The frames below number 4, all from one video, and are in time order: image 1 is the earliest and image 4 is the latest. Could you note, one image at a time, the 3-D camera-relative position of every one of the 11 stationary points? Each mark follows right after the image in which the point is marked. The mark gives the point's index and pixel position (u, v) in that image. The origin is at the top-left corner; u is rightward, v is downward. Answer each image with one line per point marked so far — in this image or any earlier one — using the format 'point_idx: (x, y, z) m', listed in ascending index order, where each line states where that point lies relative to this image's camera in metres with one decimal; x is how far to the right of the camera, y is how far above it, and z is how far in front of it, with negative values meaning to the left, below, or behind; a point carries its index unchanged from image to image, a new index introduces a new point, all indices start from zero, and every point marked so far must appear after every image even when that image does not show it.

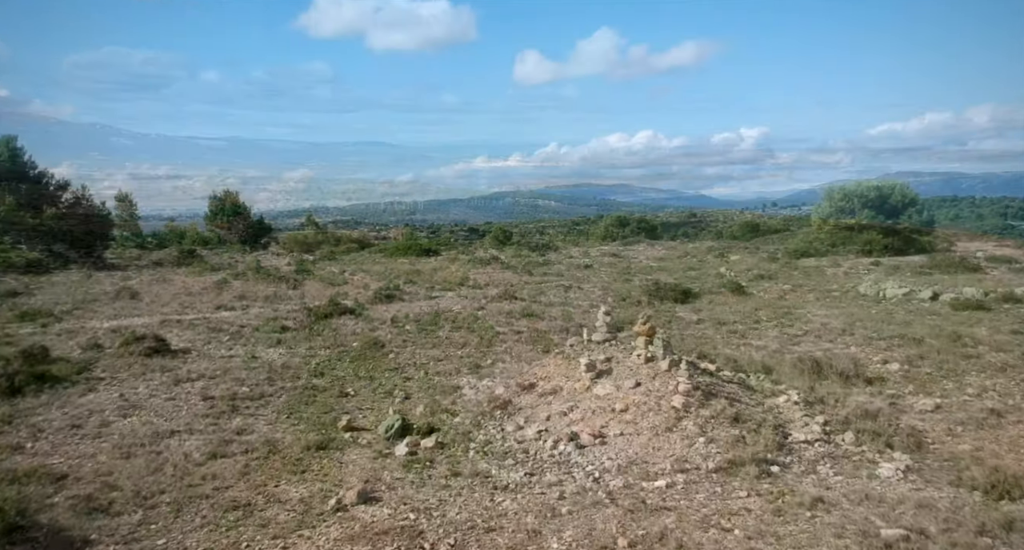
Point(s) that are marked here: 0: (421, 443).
0: (-1.3, -2.4, +12.4) m
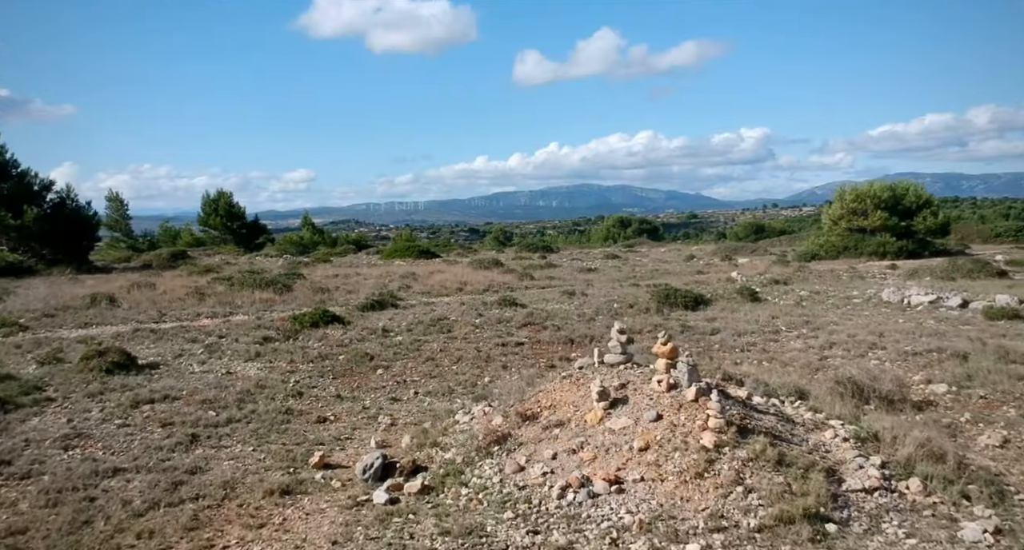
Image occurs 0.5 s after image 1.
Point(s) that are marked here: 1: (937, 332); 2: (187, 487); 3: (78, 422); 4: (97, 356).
0: (-1.3, -2.5, +10.8) m
1: (+9.2, -1.2, +19.6) m
2: (-3.8, -2.5, +10.7) m
3: (-6.0, -2.0, +12.6) m
4: (-7.5, -1.5, +16.4) m
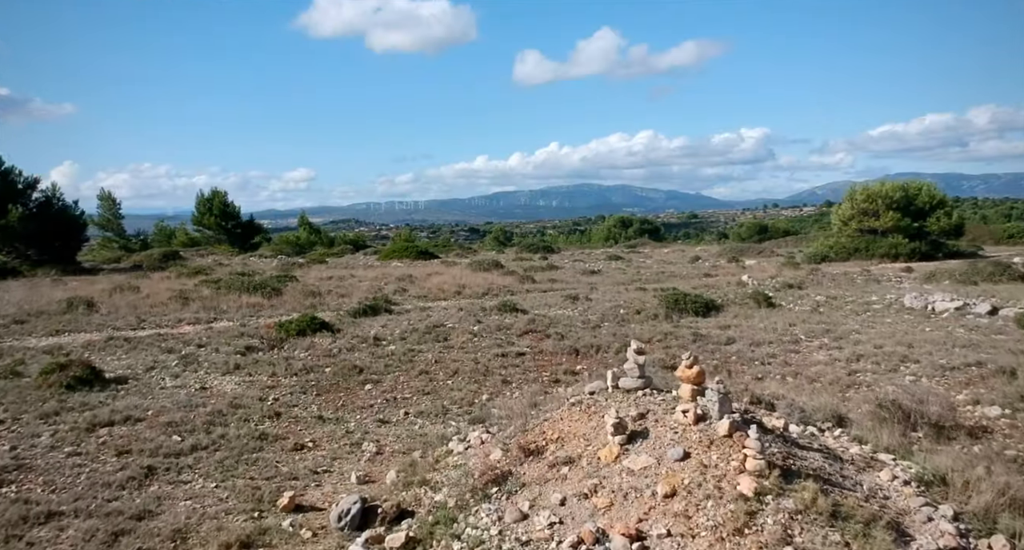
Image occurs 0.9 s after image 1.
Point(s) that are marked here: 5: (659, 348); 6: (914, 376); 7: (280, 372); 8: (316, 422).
0: (-1.3, -2.6, +9.4) m
1: (+9.2, -1.4, +18.1) m
2: (-3.8, -2.6, +9.3) m
3: (-6.0, -2.2, +11.2) m
4: (-7.5, -1.6, +15.0) m
5: (+3.1, -1.5, +19.1) m
6: (+6.6, -1.7, +15.0) m
7: (-4.4, -1.8, +17.0) m
8: (-2.8, -2.1, +13.0) m
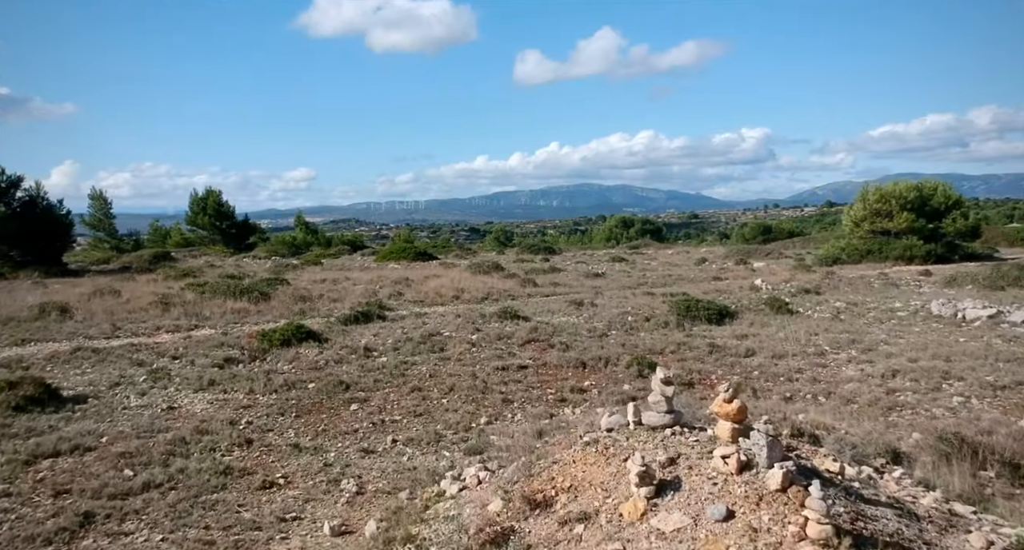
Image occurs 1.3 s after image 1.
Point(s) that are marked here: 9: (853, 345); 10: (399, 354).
0: (-1.3, -2.8, +7.8) m
1: (+9.2, -1.5, +16.6) m
2: (-3.8, -2.7, +7.8) m
3: (-6.0, -2.3, +9.6) m
4: (-7.5, -1.7, +13.4) m
5: (+3.1, -1.7, +17.5) m
6: (+6.6, -1.8, +13.4) m
7: (-4.3, -1.9, +15.5) m
8: (-2.8, -2.2, +11.5) m
9: (+7.2, -1.5, +19.1) m
10: (-2.4, -1.7, +19.3) m
